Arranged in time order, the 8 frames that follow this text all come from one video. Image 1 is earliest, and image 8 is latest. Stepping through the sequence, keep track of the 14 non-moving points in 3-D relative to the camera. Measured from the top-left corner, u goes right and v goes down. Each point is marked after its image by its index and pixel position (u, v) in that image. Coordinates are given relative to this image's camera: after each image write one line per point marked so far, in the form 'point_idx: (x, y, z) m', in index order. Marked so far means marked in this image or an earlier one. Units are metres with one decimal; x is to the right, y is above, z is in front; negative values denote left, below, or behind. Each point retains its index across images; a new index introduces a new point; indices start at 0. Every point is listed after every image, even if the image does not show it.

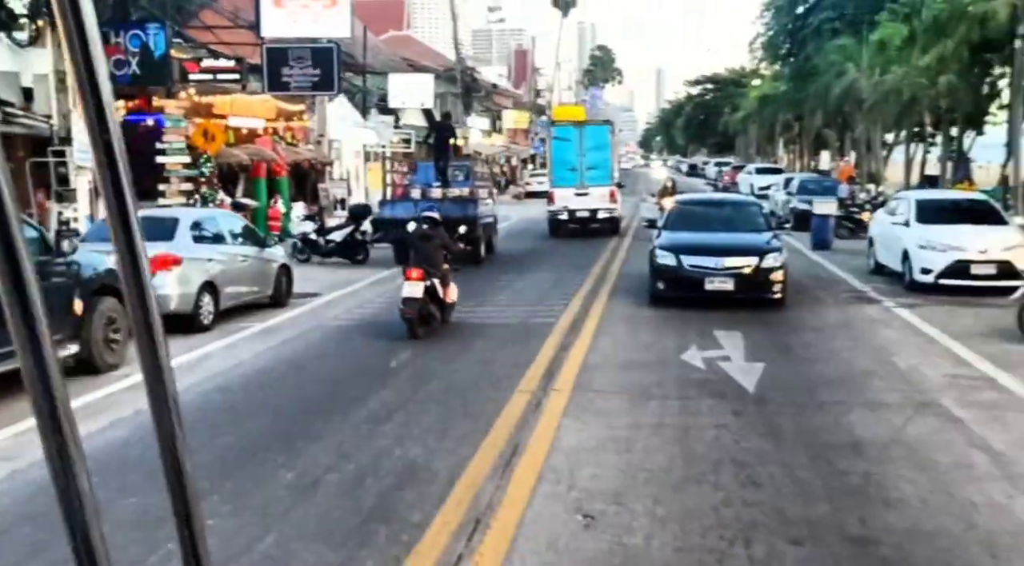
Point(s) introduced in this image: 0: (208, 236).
0: (-4.0, +0.6, +15.0) m
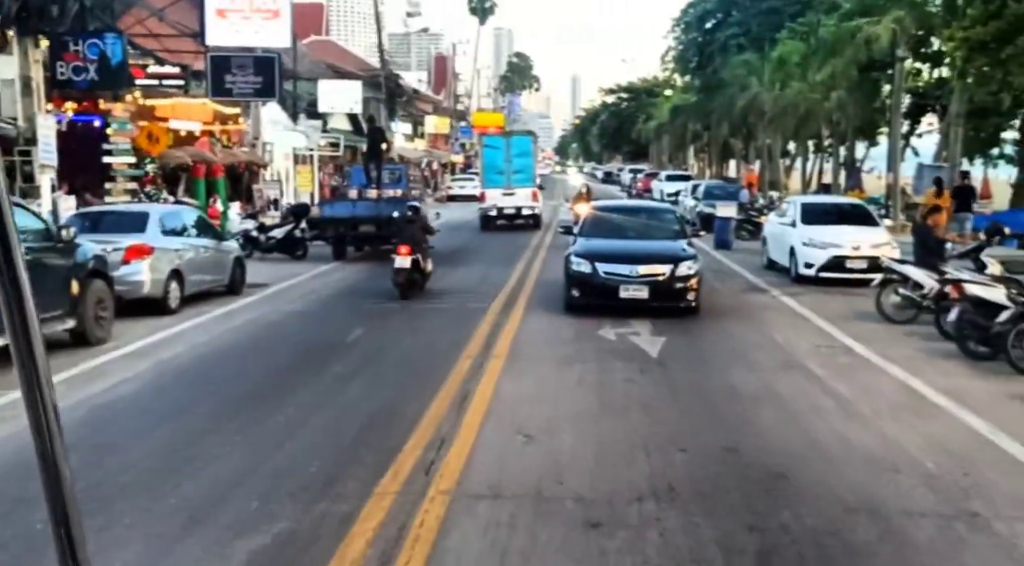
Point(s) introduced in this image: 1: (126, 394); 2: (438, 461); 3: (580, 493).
0: (-4.9, +0.8, +16.7) m
1: (-3.6, -1.0, +10.5) m
2: (-0.5, -1.2, +8.0) m
3: (+0.4, -1.3, +7.2) m
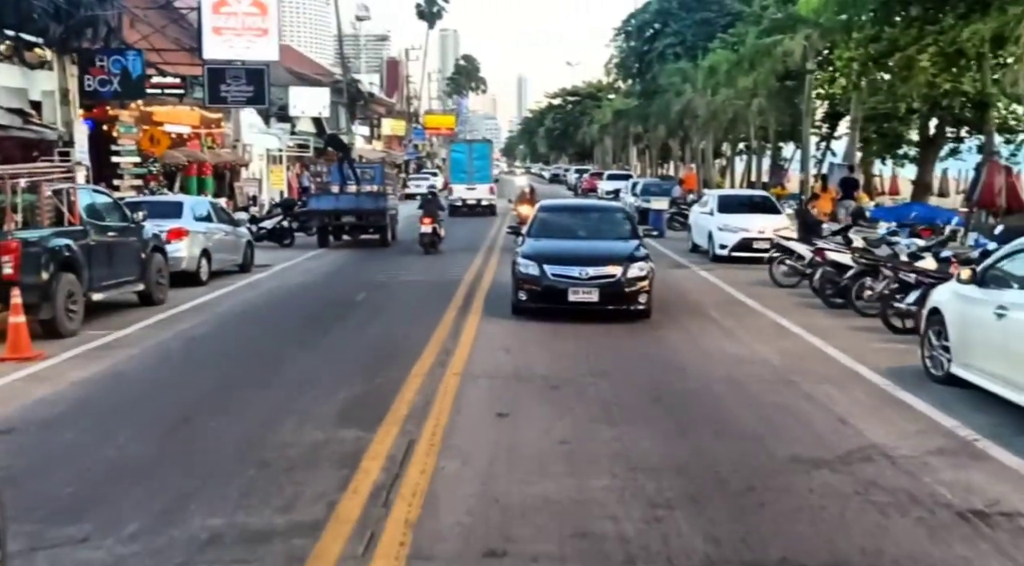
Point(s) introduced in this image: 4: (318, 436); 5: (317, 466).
0: (-5.5, +1.2, +20.3) m
1: (-3.9, -0.6, +14.2) m
2: (-0.7, -0.8, +11.9) m
3: (+0.3, -0.9, +11.2) m
4: (-1.4, -1.2, +8.5) m
5: (-1.3, -1.2, +7.6) m
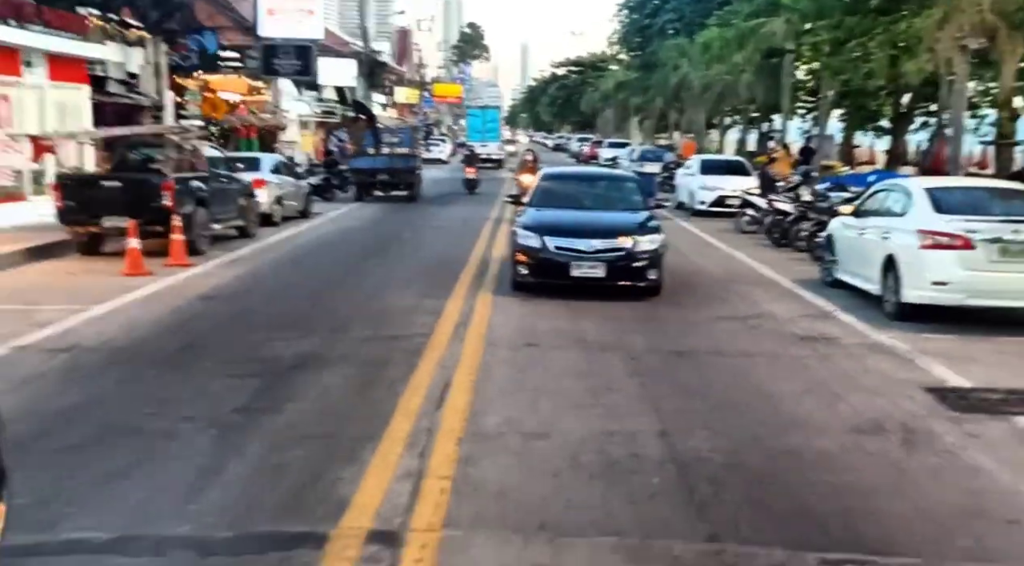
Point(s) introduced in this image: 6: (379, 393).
0: (-5.2, +2.4, +25.0) m
1: (-3.6, +0.5, +18.9) m
2: (-0.4, +0.2, +16.6) m
3: (+0.6, 0.0, +15.8) m
4: (-1.2, -0.3, +13.2) m
5: (-1.0, -0.4, +12.3) m
6: (-1.0, -0.9, +8.3) m
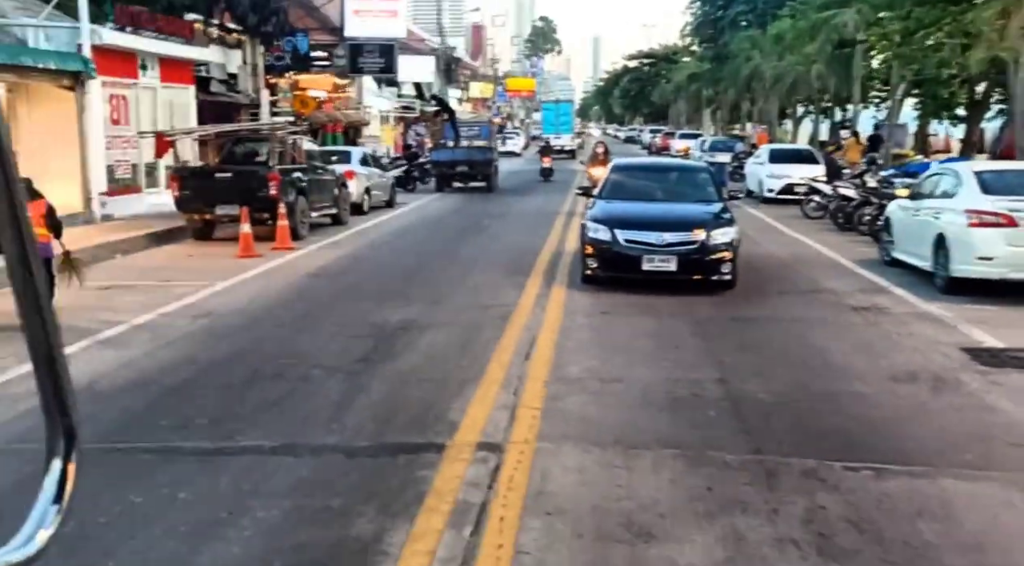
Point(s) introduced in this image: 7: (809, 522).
0: (-3.4, +2.8, +26.5) m
1: (-2.3, +0.7, +20.4) m
2: (+0.8, +0.5, +17.9) m
3: (+1.7, +0.3, +17.1) m
4: (-0.2, 0.0, +14.6) m
5: (-0.1, -0.1, +13.6) m
6: (-0.3, -0.6, +9.7) m
7: (+1.4, -1.2, +5.5) m
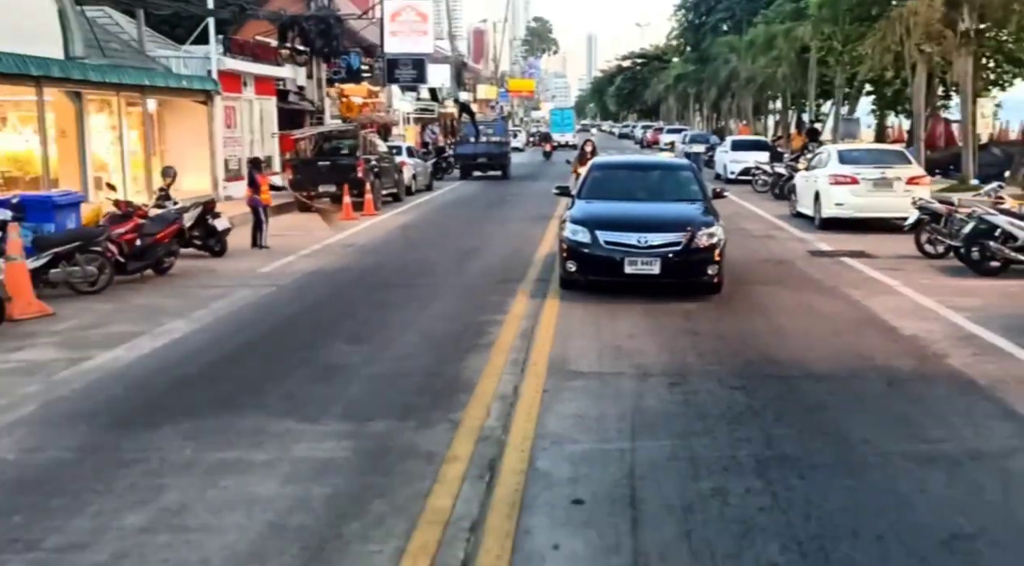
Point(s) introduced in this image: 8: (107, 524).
0: (-3.0, +3.7, +33.8) m
1: (-1.8, +1.7, +27.6) m
2: (+1.3, +1.5, +25.1) m
3: (+2.2, +1.4, +24.3) m
4: (+0.3, +1.0, +21.8) m
5: (+0.4, +0.9, +20.9) m
6: (+0.2, +0.4, +16.9) m
7: (+1.9, -0.1, +12.7) m
8: (-1.9, -1.2, +5.4) m
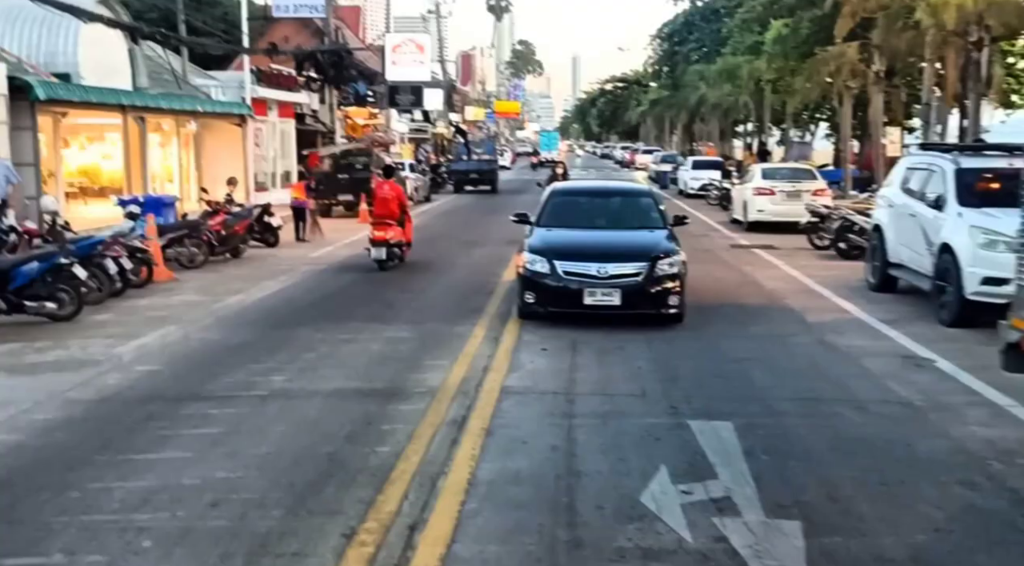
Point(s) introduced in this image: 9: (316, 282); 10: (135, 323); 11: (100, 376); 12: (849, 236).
0: (-3.4, +3.7, +38.7) m
1: (-2.1, +1.8, +32.5) m
2: (+1.0, +1.6, +30.1) m
3: (+1.9, +1.5, +29.3) m
4: (0.0, +1.2, +26.8) m
5: (+0.2, +1.1, +25.8) m
6: (0.0, +0.6, +21.9) m
7: (+1.8, +0.2, +17.7) m
8: (-1.9, -0.7, +10.3) m
9: (-2.8, 0.0, +16.8) m
10: (-4.2, -0.5, +12.8) m
11: (-3.4, -0.8, +9.7) m
12: (+5.4, +0.8, +18.5) m
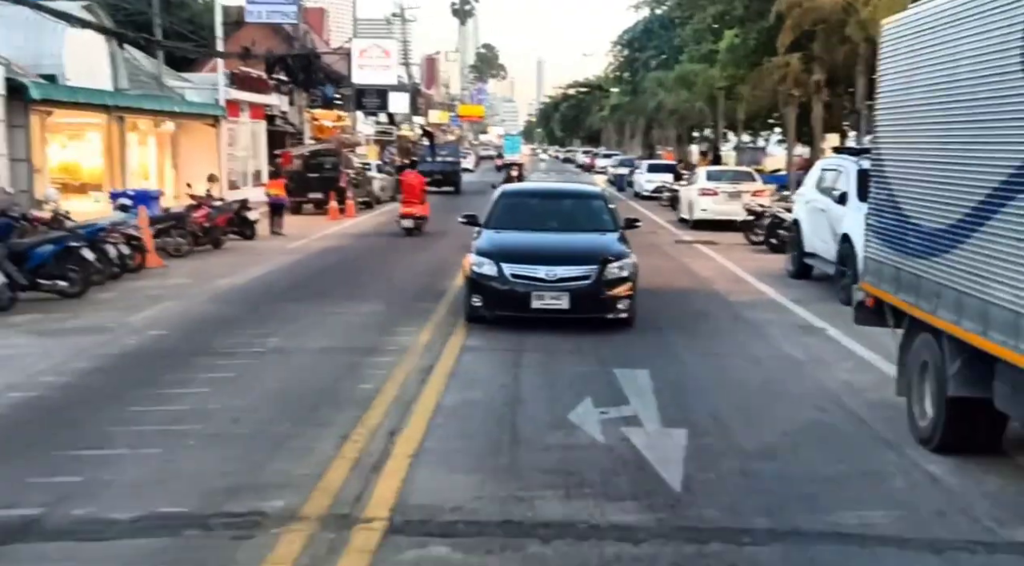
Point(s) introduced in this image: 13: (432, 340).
0: (-4.7, +3.9, +40.4) m
1: (-3.3, +2.0, +34.2) m
2: (-0.1, +1.7, +31.9) m
3: (+0.9, +1.6, +31.1) m
4: (-0.9, +1.3, +28.5) m
5: (-0.8, +1.3, +27.6) m
6: (-0.8, +0.8, +23.6) m
7: (+1.1, +0.4, +19.5) m
8: (-2.4, -0.5, +12.0) m
9: (-3.5, +0.2, +18.5) m
10: (-4.7, -0.2, +14.4) m
11: (-3.9, -0.5, +11.3) m
12: (+4.7, +0.9, +20.5) m
13: (-0.8, -0.5, +11.0) m
